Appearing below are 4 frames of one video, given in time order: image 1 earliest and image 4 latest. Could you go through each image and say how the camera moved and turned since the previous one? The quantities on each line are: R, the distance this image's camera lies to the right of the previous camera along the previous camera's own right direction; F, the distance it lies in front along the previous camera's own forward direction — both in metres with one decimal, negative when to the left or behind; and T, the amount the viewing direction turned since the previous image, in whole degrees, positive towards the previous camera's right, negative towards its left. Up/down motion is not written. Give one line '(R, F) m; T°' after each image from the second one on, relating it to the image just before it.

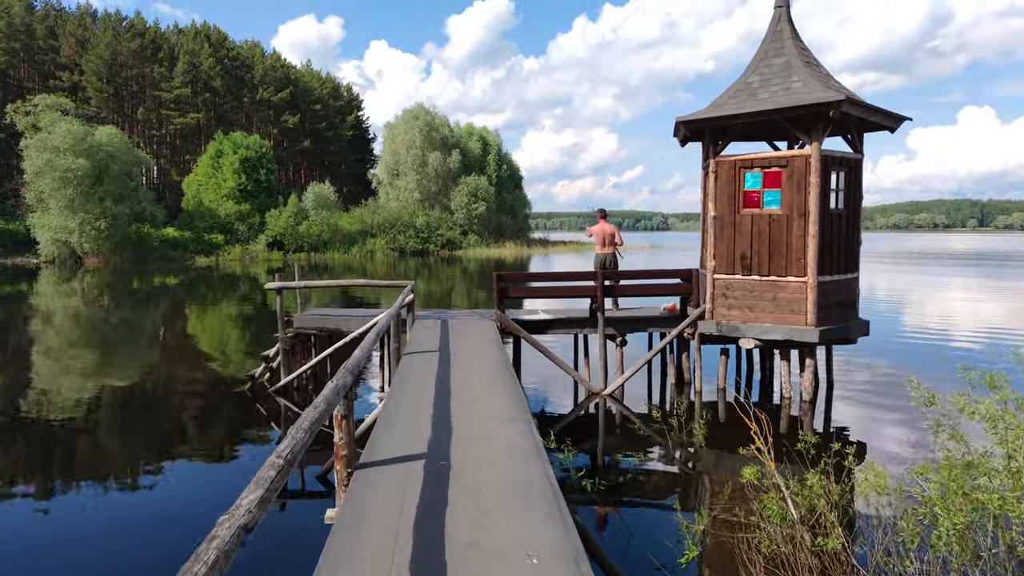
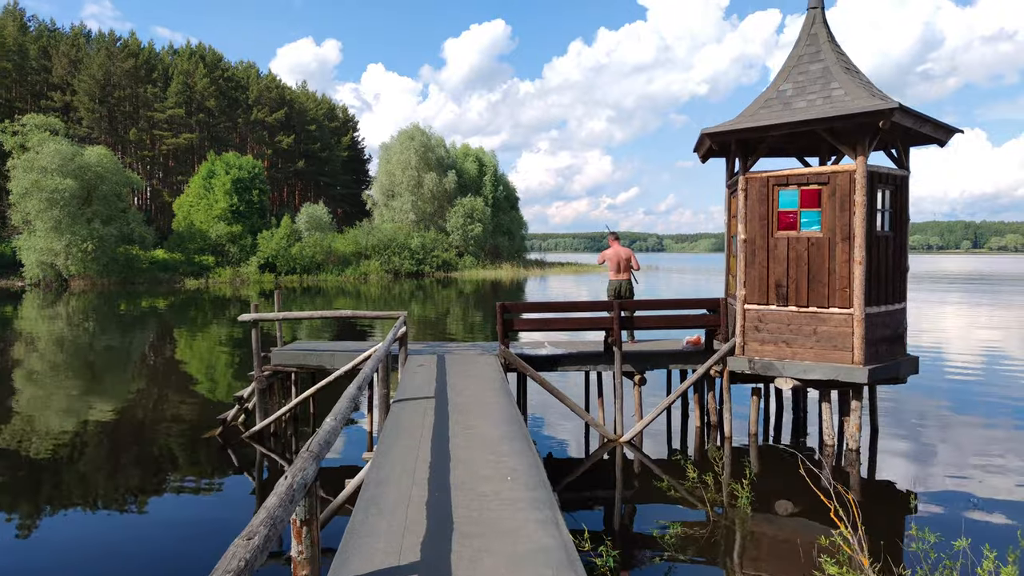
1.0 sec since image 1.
(-0.2, +1.5) m; 0°
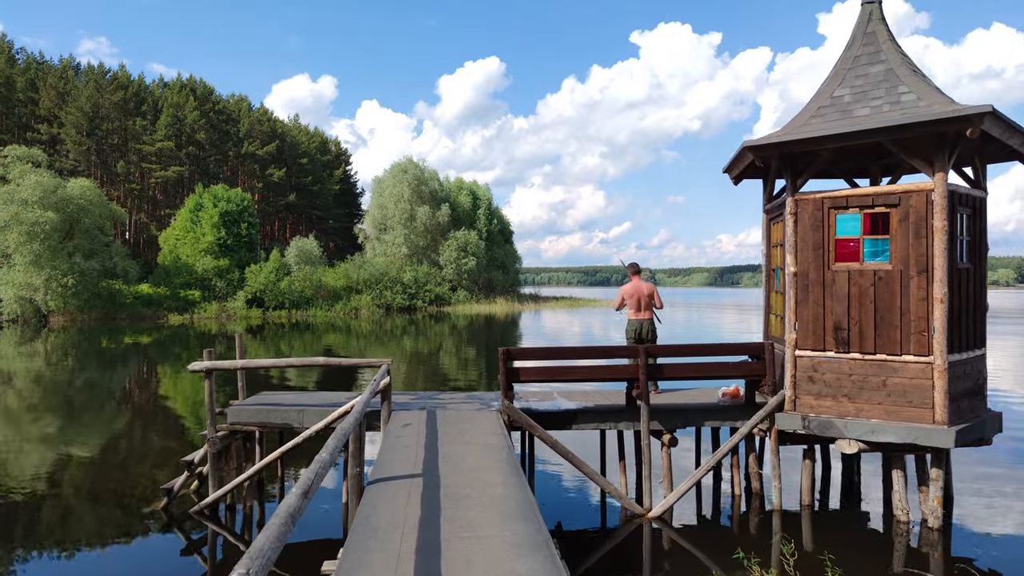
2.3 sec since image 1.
(-0.2, +2.0) m; +1°
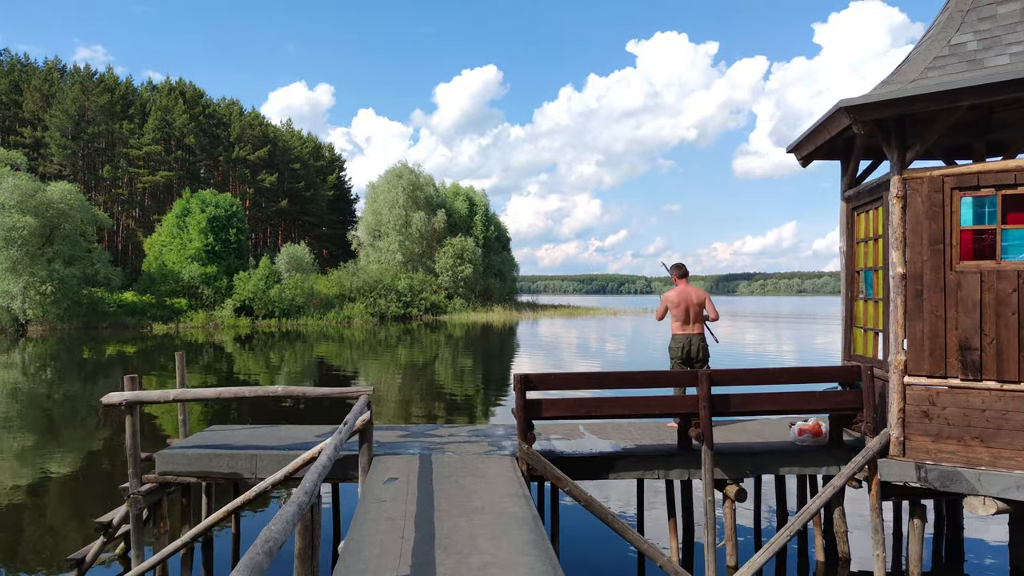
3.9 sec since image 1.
(-0.2, +2.4) m; 0°
